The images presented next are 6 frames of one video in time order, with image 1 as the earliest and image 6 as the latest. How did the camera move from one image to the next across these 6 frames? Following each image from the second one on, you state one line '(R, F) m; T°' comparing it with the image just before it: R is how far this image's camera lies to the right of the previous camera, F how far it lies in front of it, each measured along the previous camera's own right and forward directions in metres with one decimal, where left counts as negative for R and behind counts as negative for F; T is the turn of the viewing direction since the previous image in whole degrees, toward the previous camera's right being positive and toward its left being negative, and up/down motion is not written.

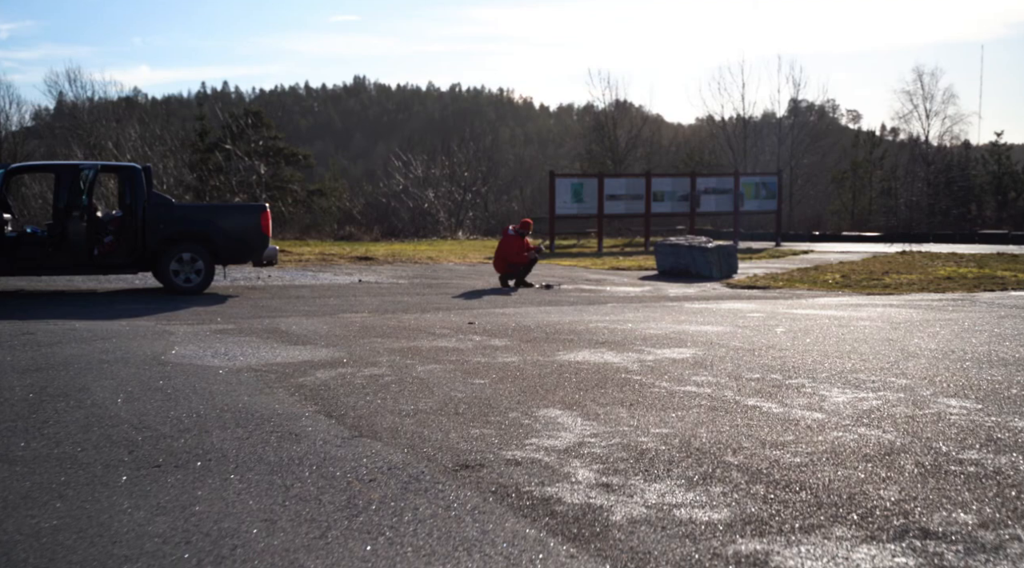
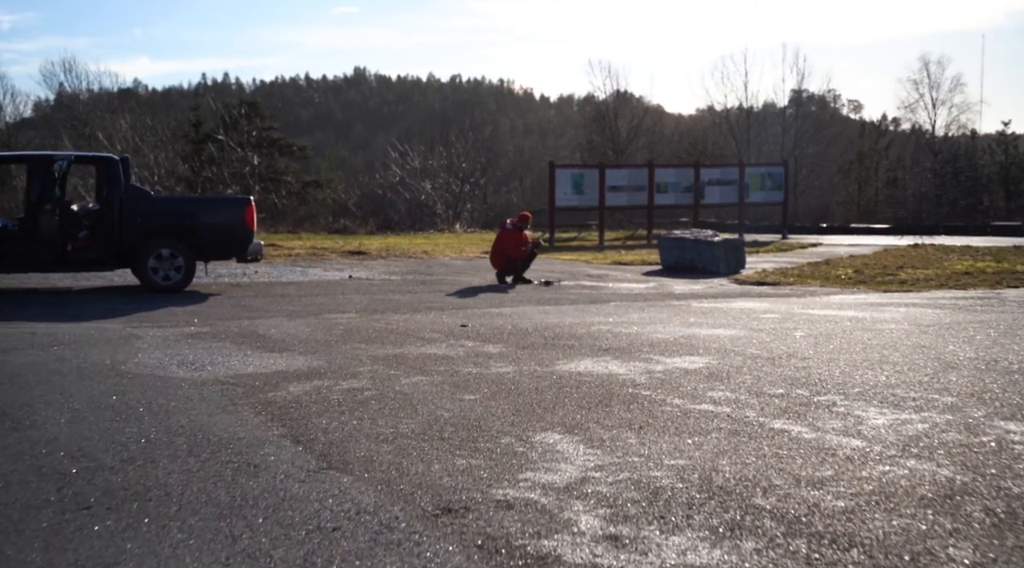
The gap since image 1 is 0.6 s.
(0.0, +0.8) m; 0°
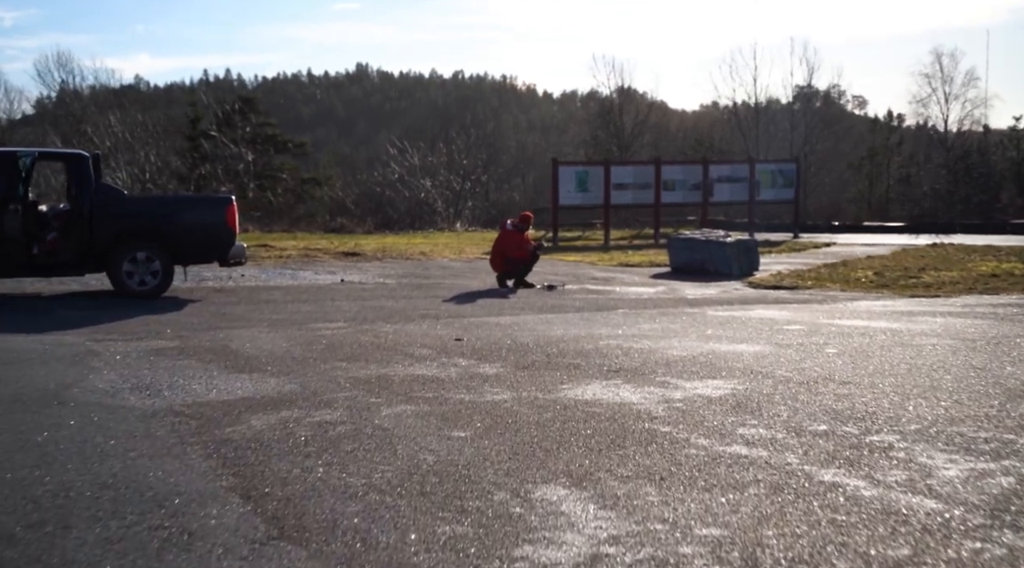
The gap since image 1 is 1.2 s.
(0.0, +1.0) m; 0°
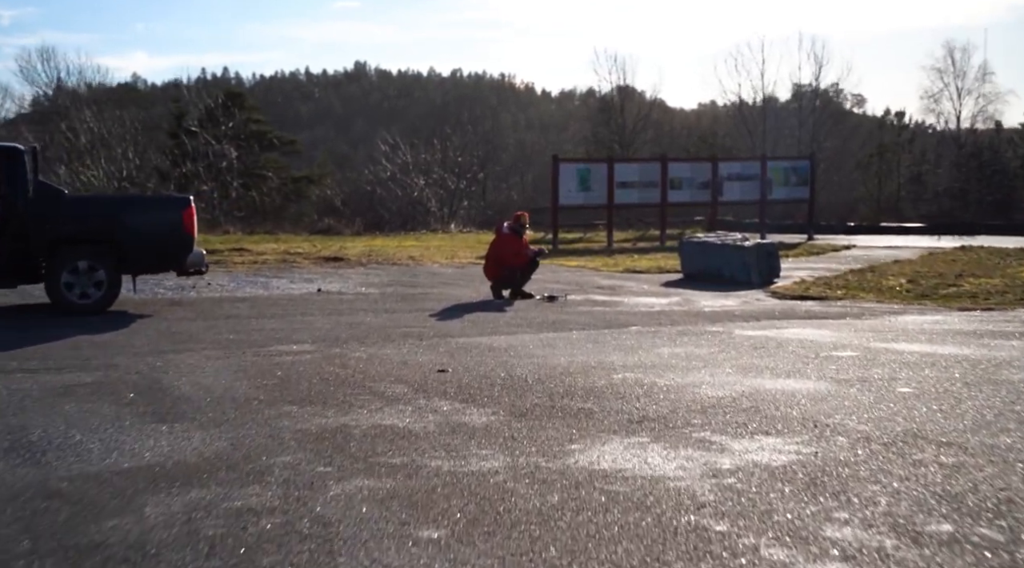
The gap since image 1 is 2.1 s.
(0.0, +1.7) m; 0°
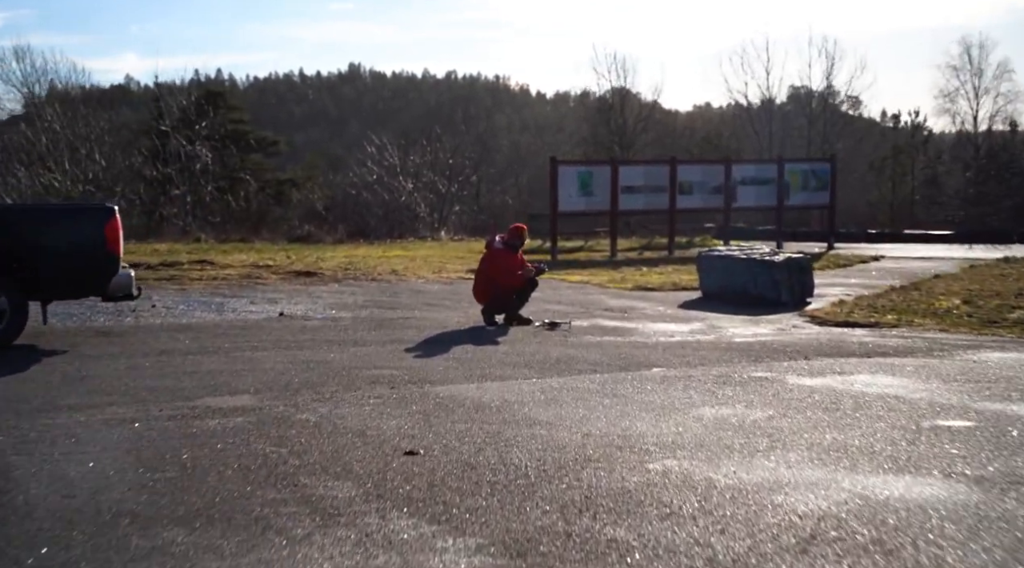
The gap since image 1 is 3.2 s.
(0.0, +2.2) m; 0°
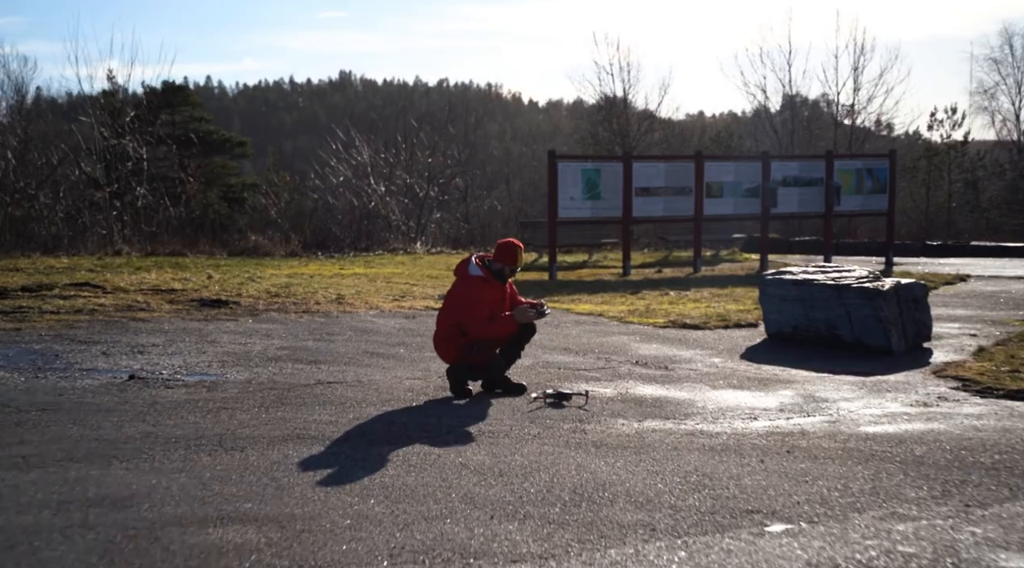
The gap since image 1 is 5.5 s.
(+0.1, +4.7) m; 0°
